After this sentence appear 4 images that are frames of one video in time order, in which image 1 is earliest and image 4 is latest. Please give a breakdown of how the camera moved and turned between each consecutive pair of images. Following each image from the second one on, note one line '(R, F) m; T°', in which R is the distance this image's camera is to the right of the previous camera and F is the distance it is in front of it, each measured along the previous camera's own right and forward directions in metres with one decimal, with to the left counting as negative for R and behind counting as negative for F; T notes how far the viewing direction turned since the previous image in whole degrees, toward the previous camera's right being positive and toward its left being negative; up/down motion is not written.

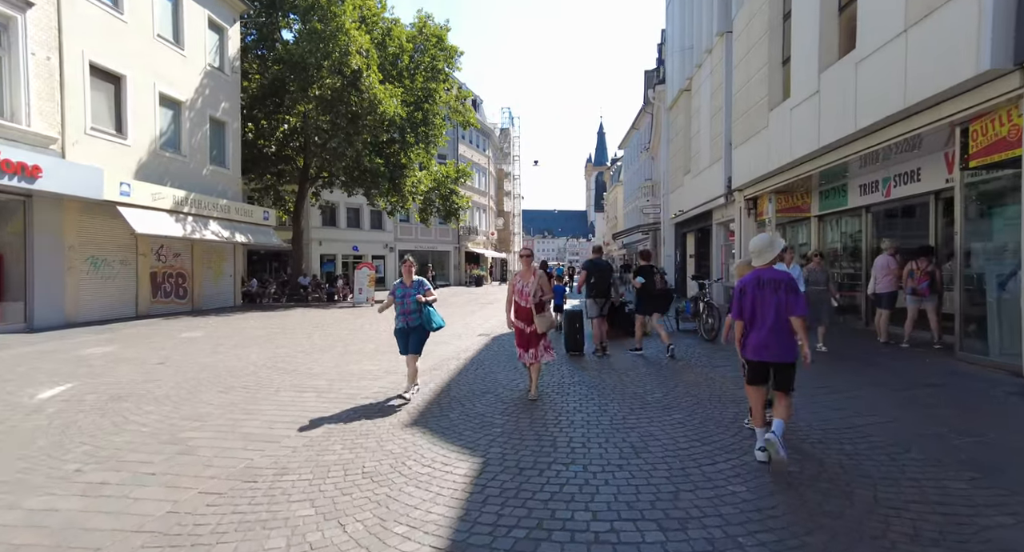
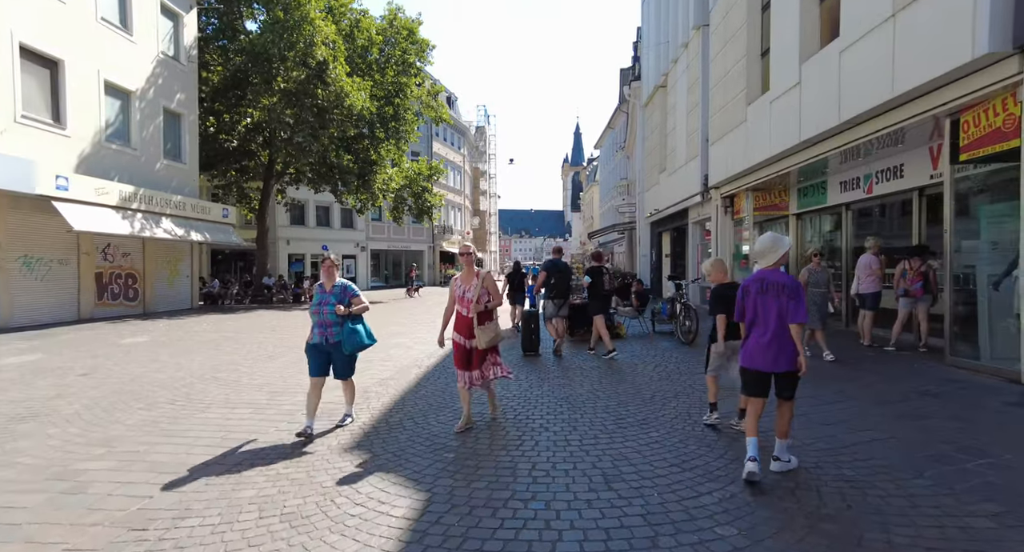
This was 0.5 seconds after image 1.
(+0.2, +0.6) m; +2°
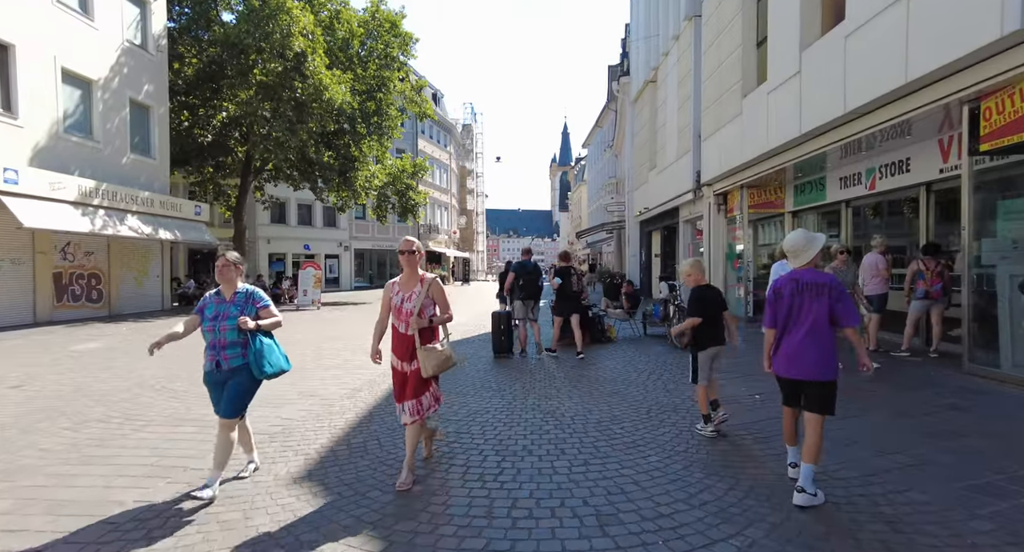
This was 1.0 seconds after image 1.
(+0.1, +0.6) m; +1°
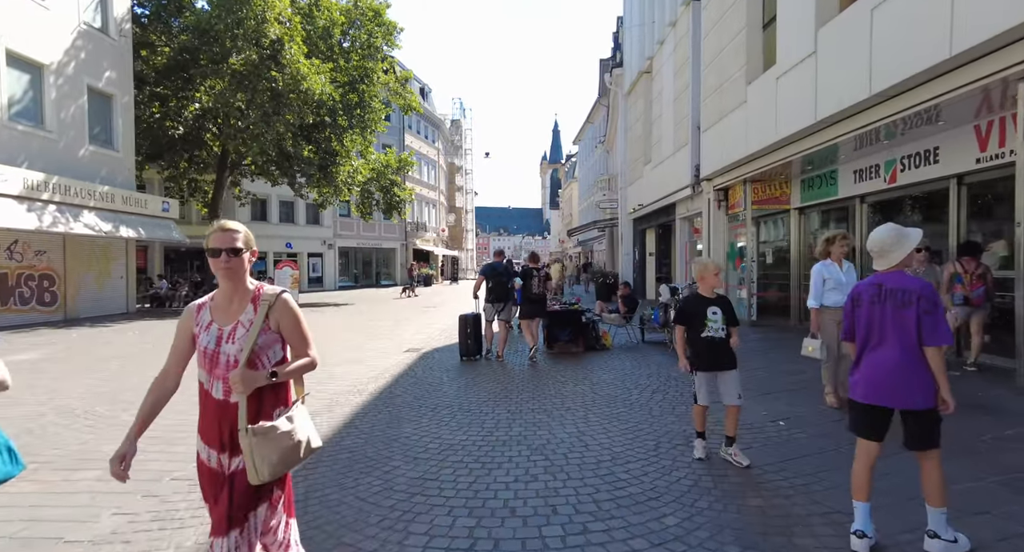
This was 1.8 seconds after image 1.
(+0.1, +0.9) m; +1°
